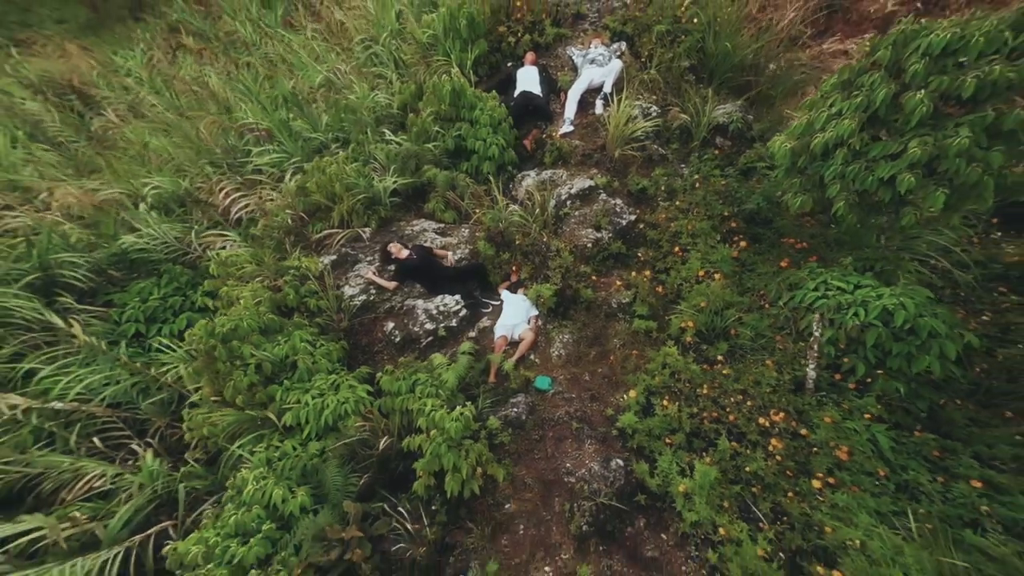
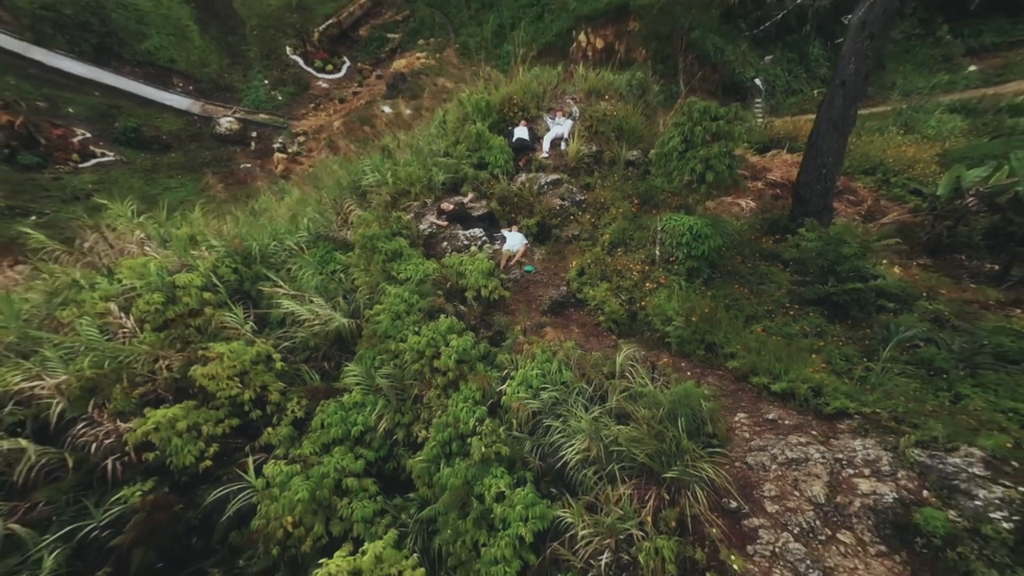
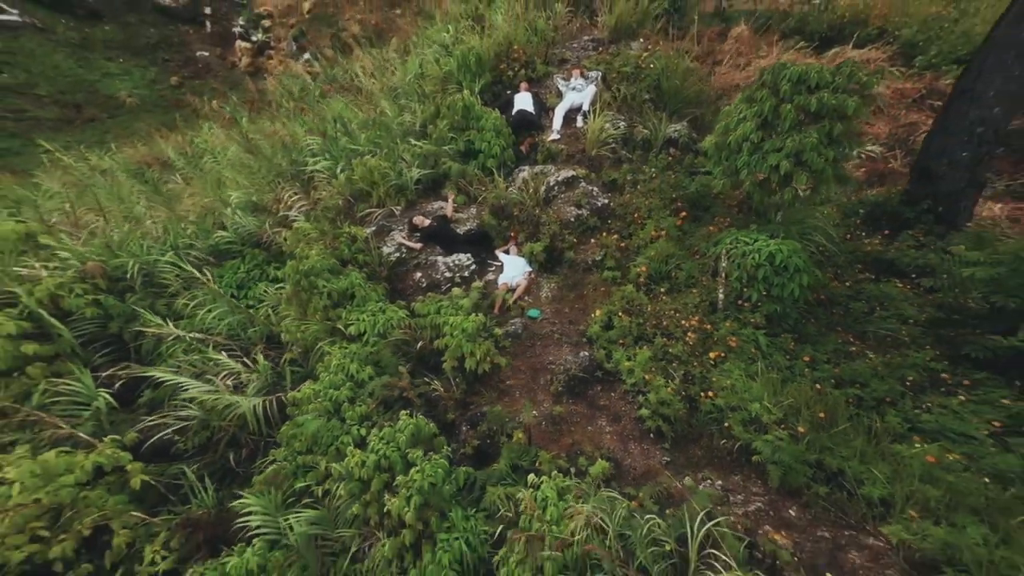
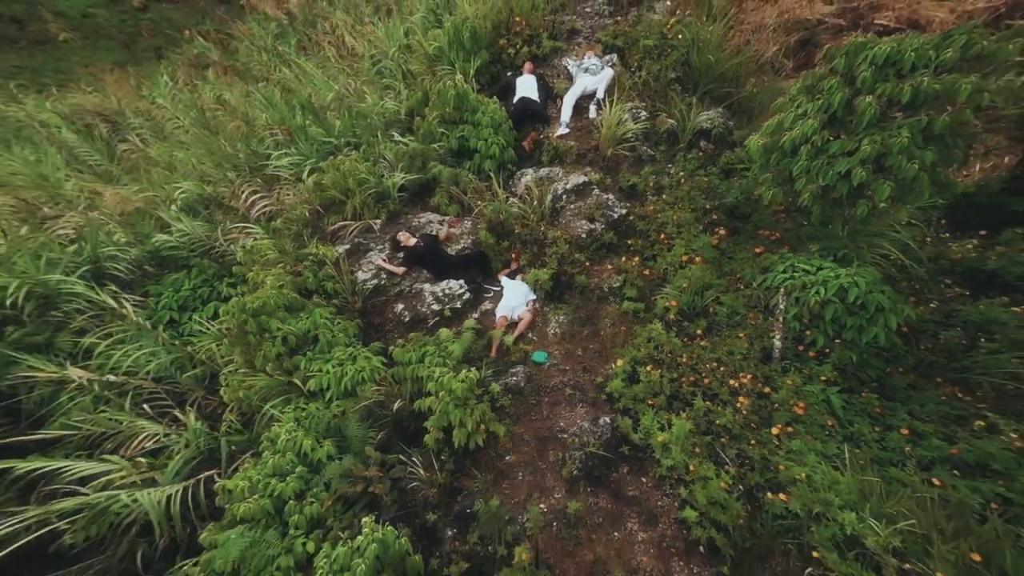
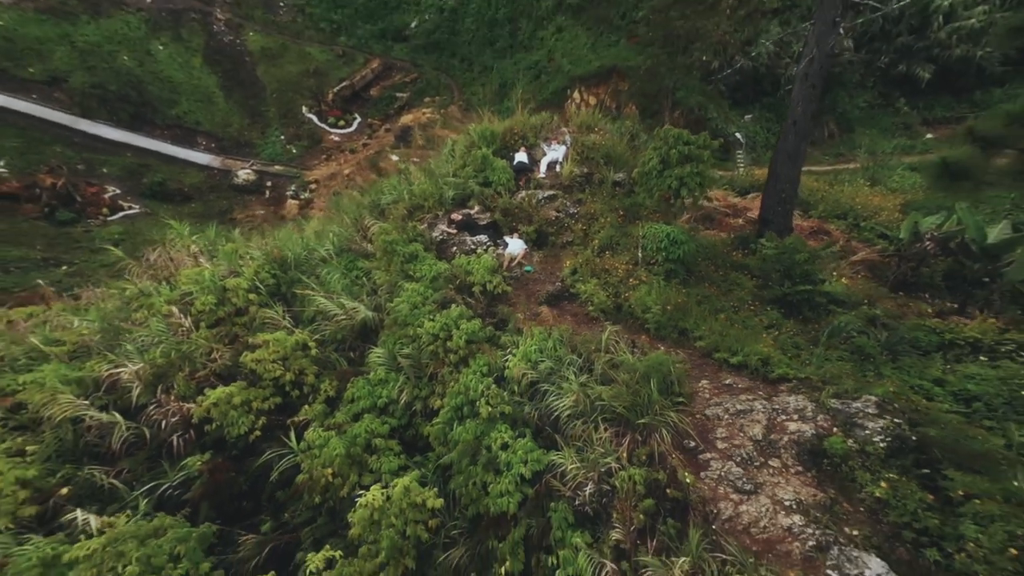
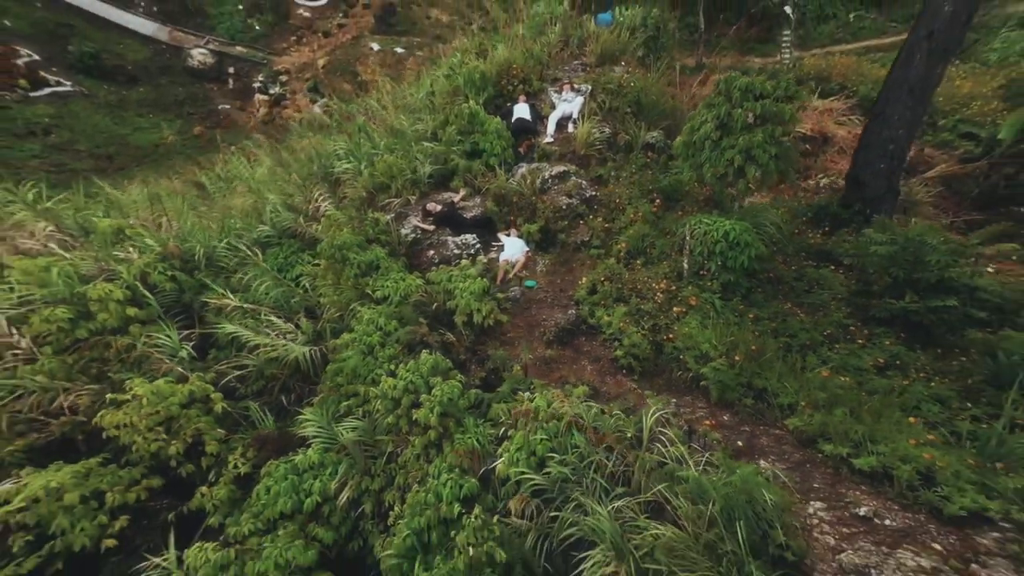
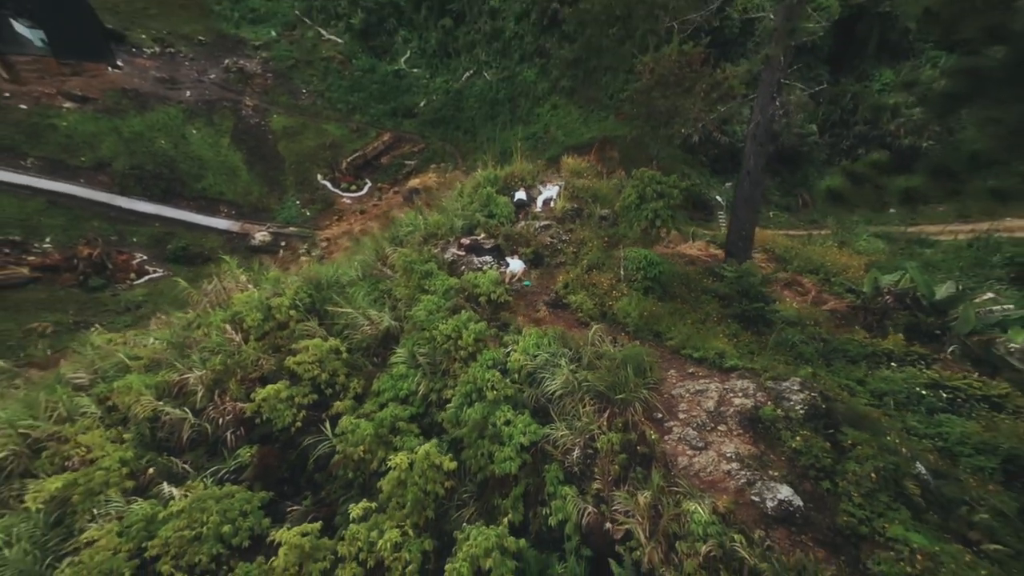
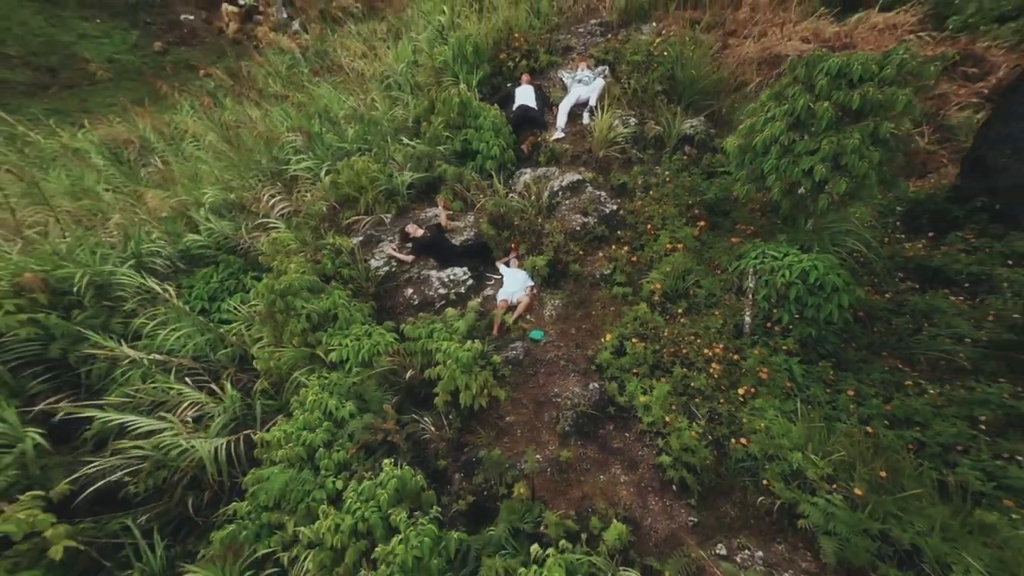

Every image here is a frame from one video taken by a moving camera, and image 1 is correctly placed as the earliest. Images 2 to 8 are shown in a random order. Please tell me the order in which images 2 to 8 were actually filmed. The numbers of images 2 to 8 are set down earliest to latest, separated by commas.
4, 8, 3, 6, 2, 5, 7
